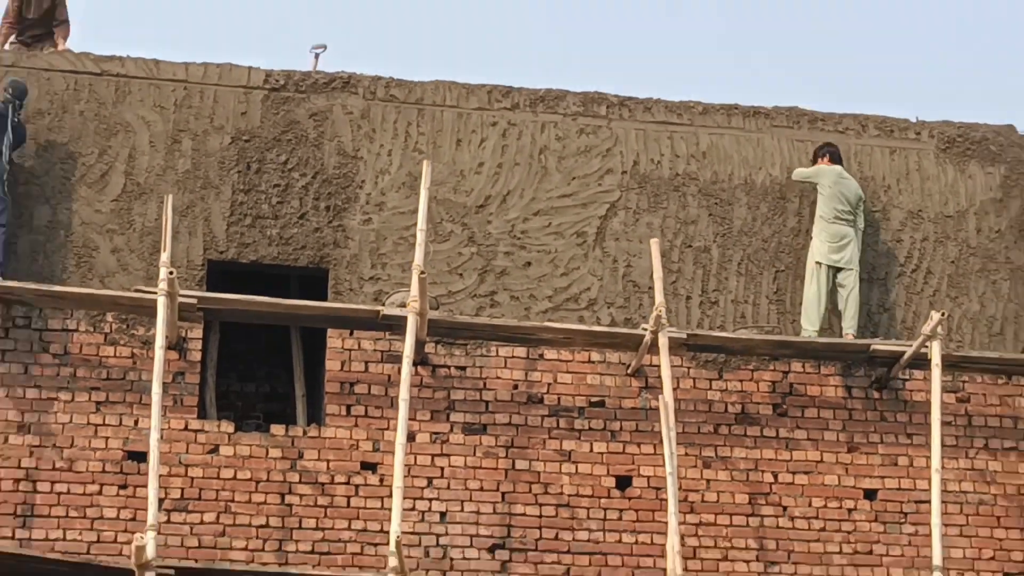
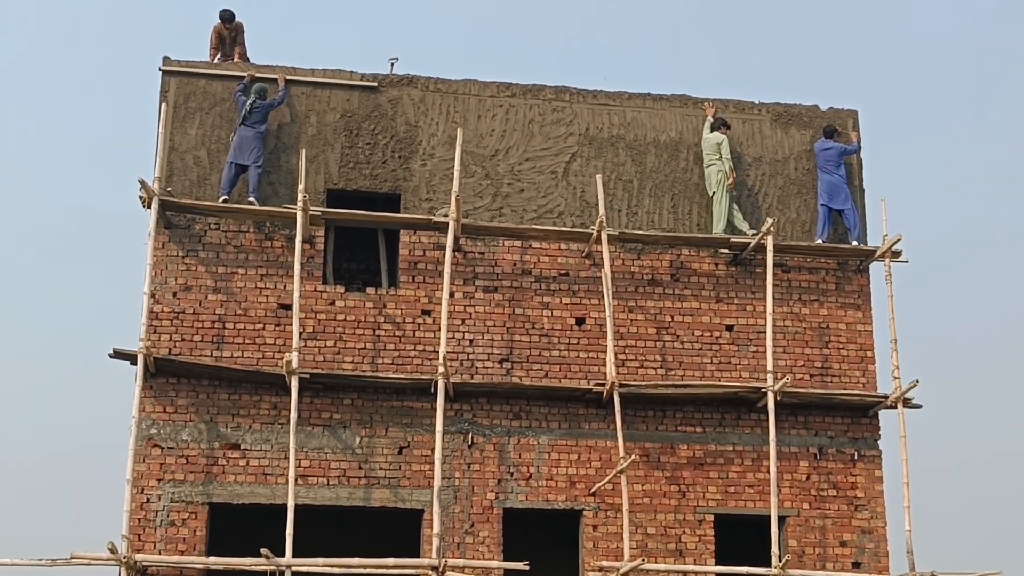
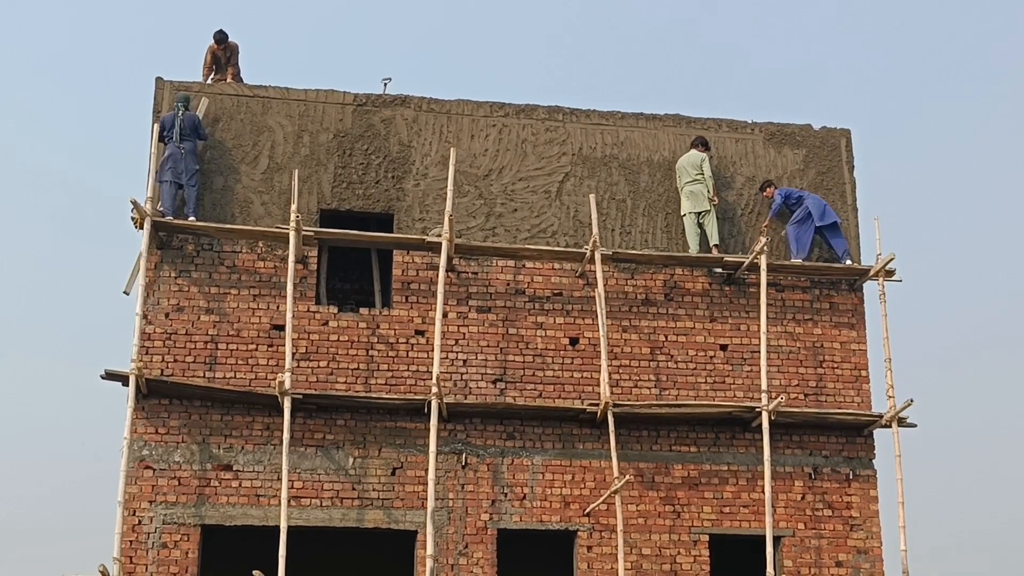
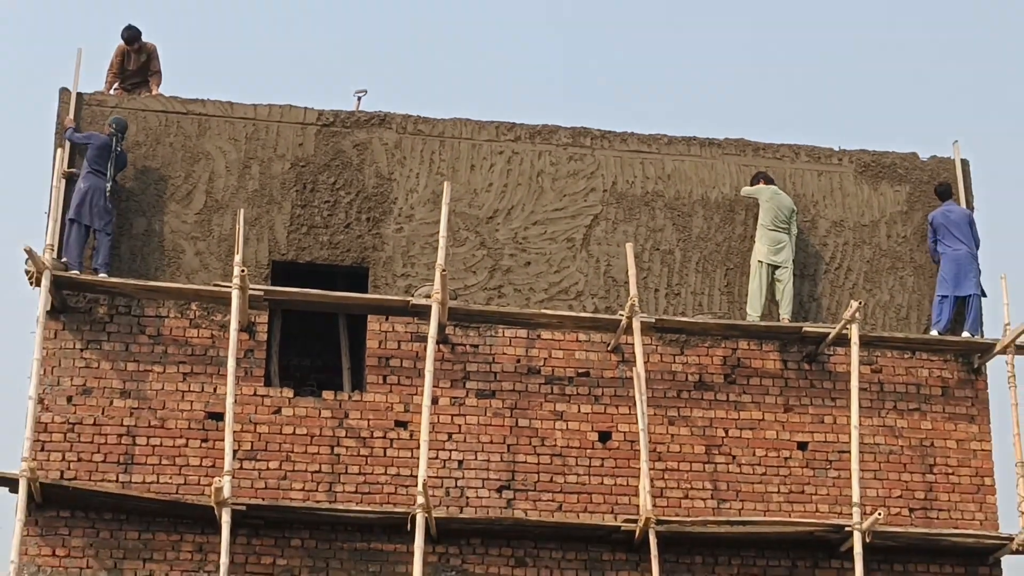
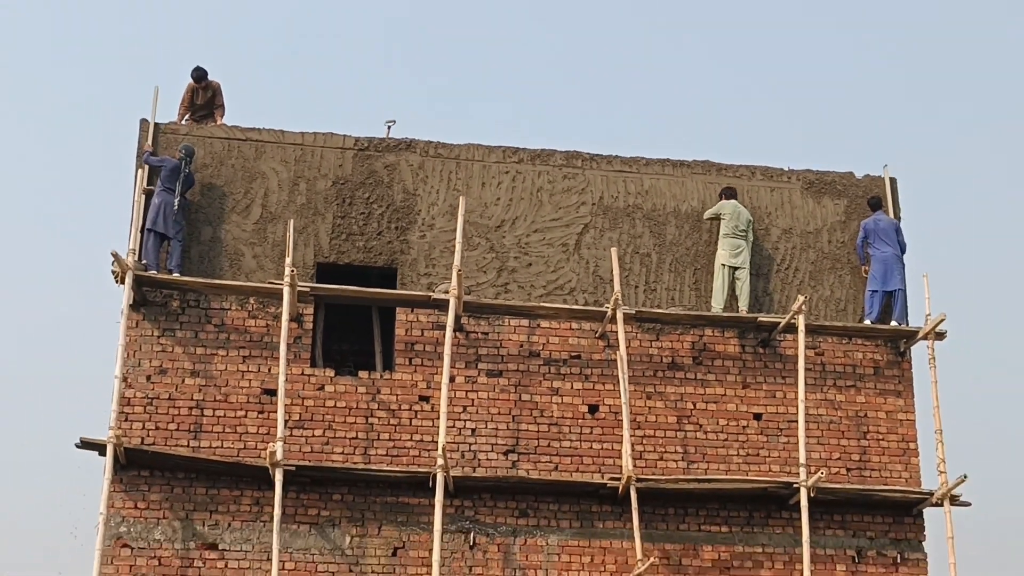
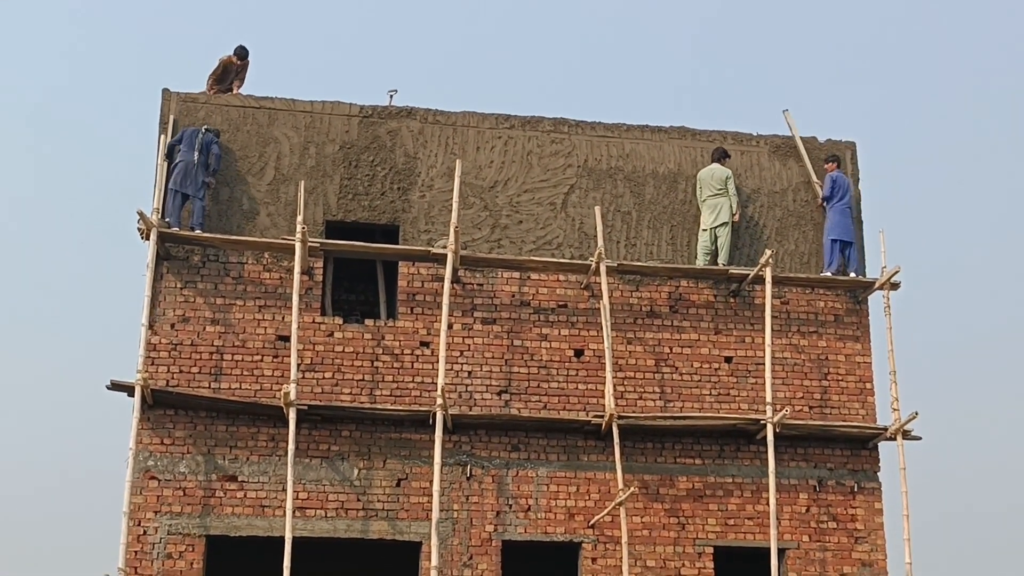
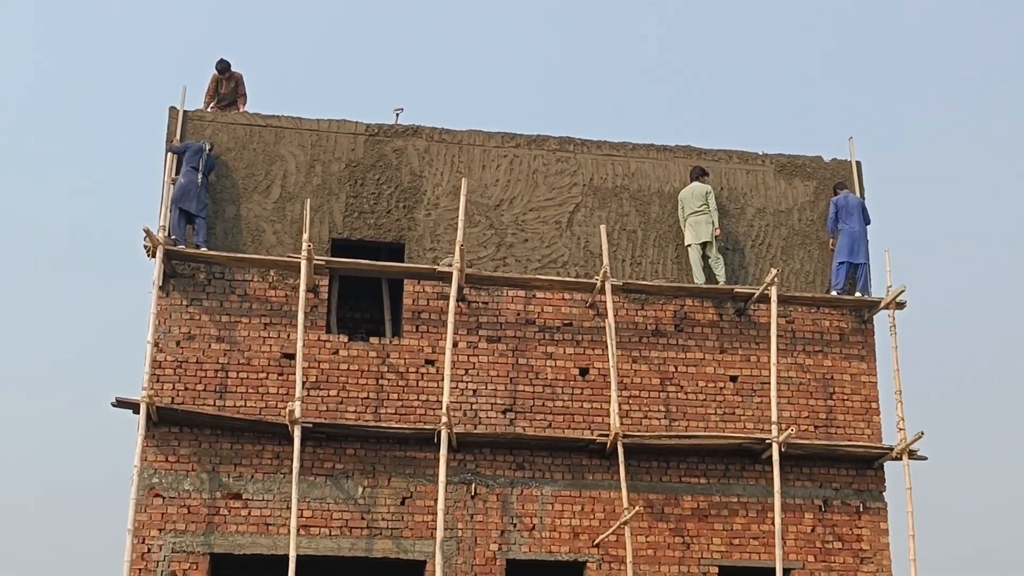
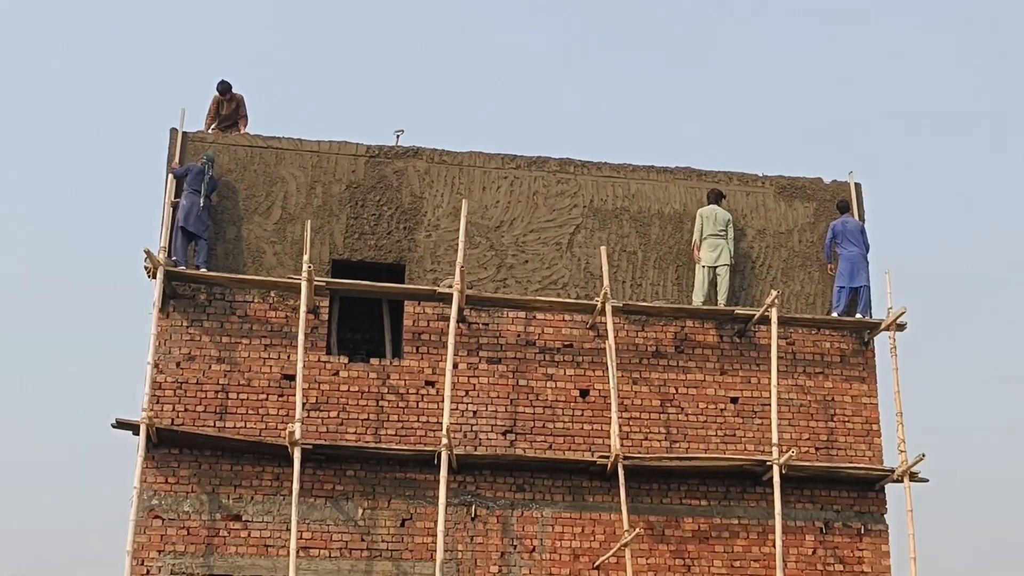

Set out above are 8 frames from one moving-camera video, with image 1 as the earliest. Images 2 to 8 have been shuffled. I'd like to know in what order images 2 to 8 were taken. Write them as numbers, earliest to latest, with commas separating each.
4, 5, 8, 7, 6, 3, 2
